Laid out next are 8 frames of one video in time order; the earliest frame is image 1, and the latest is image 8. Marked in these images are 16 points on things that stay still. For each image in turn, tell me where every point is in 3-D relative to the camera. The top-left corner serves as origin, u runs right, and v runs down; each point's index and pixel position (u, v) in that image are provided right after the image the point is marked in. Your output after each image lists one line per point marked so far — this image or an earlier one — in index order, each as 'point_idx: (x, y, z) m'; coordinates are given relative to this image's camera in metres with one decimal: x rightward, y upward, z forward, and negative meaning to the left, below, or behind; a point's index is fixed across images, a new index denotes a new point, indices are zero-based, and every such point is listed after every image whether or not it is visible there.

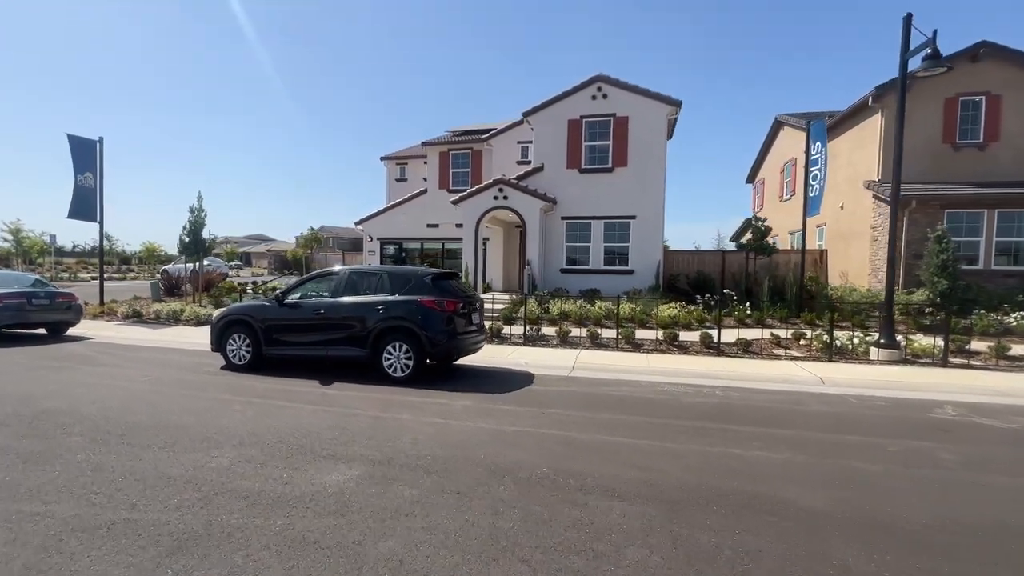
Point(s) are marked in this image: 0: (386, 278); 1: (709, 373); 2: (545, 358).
0: (-2.3, +0.2, +8.2) m
1: (+3.9, -1.7, +9.0) m
2: (+0.8, -1.6, +10.0) m
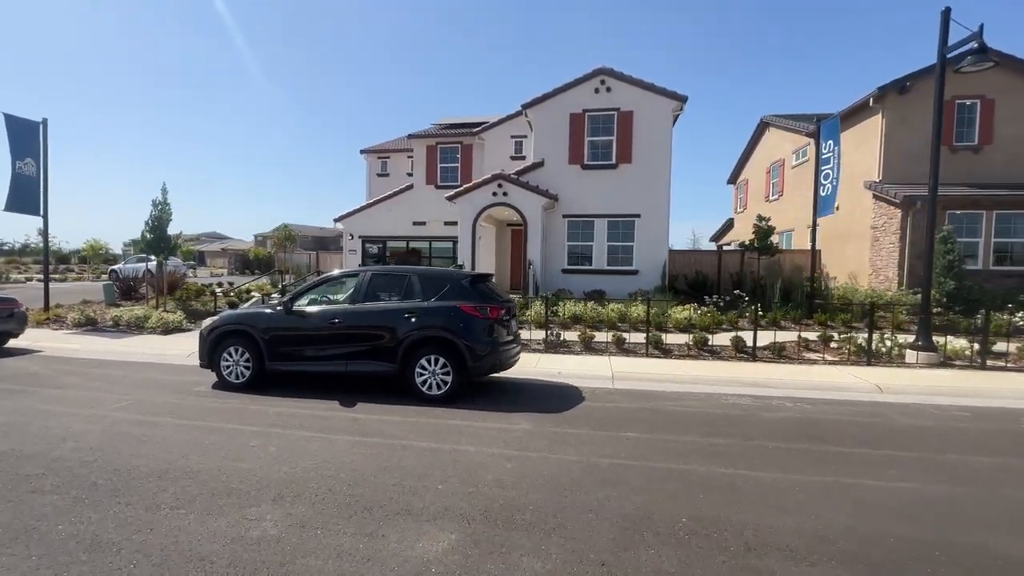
0: (-1.6, +0.1, +7.1) m
1: (+4.6, -1.8, +8.4) m
2: (+1.4, -1.7, +9.2) m
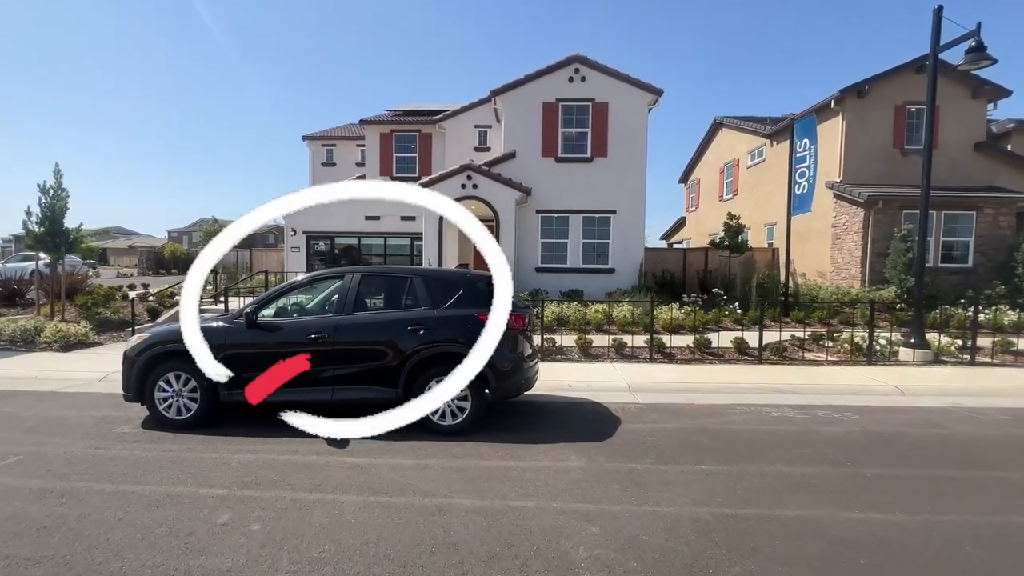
0: (-1.2, +0.1, +5.7) m
1: (+4.7, -1.8, +7.9) m
2: (+1.4, -1.7, +8.2) m
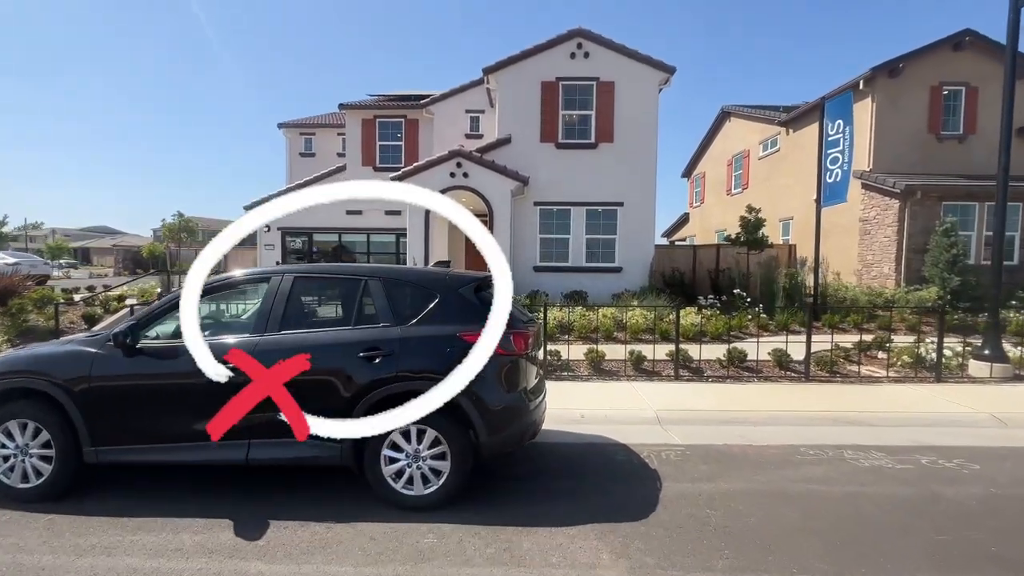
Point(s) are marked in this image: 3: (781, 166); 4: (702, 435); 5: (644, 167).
0: (-1.2, 0.0, +4.0) m
1: (+4.7, -1.8, +6.3) m
2: (+1.3, -1.7, +6.6) m
3: (+11.9, +5.4, +19.9) m
4: (+2.4, -1.9, +5.8) m
5: (+4.2, +3.9, +14.4) m
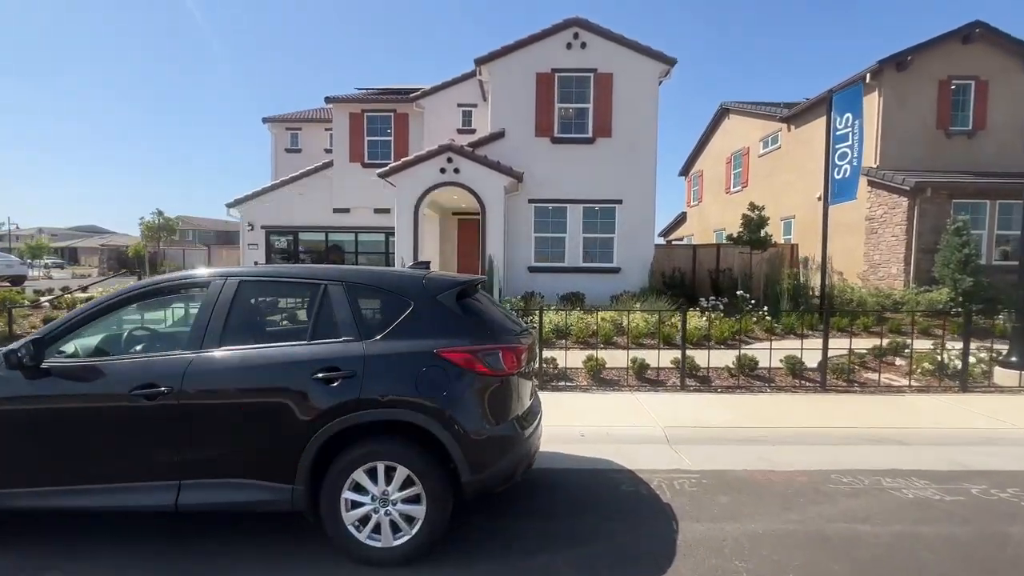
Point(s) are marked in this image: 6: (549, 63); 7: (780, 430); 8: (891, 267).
0: (-1.3, -0.1, +3.4) m
1: (+4.6, -1.9, +5.7) m
2: (+1.2, -1.8, +5.9) m
3: (+11.6, +5.3, +19.4) m
4: (+2.3, -1.9, +5.1) m
5: (+4.0, +3.8, +13.8) m
6: (+1.1, +6.9, +13.8) m
7: (+3.4, -1.8, +5.8) m
8: (+11.6, +0.6, +13.8) m
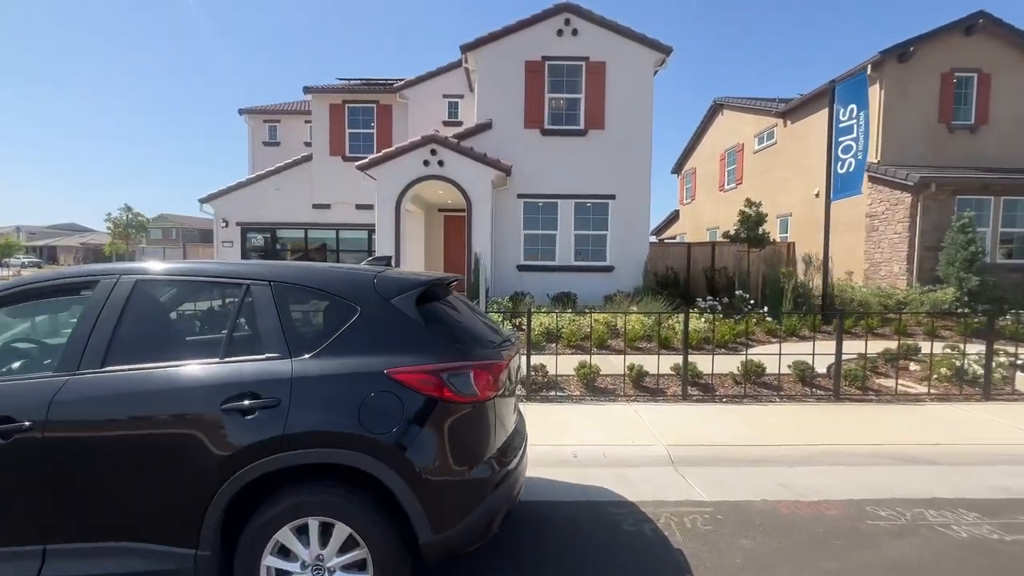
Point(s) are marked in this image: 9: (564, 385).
0: (-1.5, -0.1, +2.6) m
1: (+4.4, -1.9, +5.0) m
2: (+1.0, -1.8, +5.2) m
3: (+11.1, +5.4, +18.9) m
4: (+2.1, -1.9, +4.5) m
5: (+3.7, +3.9, +13.2) m
6: (+0.8, +6.9, +13.1) m
7: (+3.3, -1.8, +5.2) m
8: (+11.3, +0.7, +13.3) m
9: (+0.8, -1.5, +7.1) m
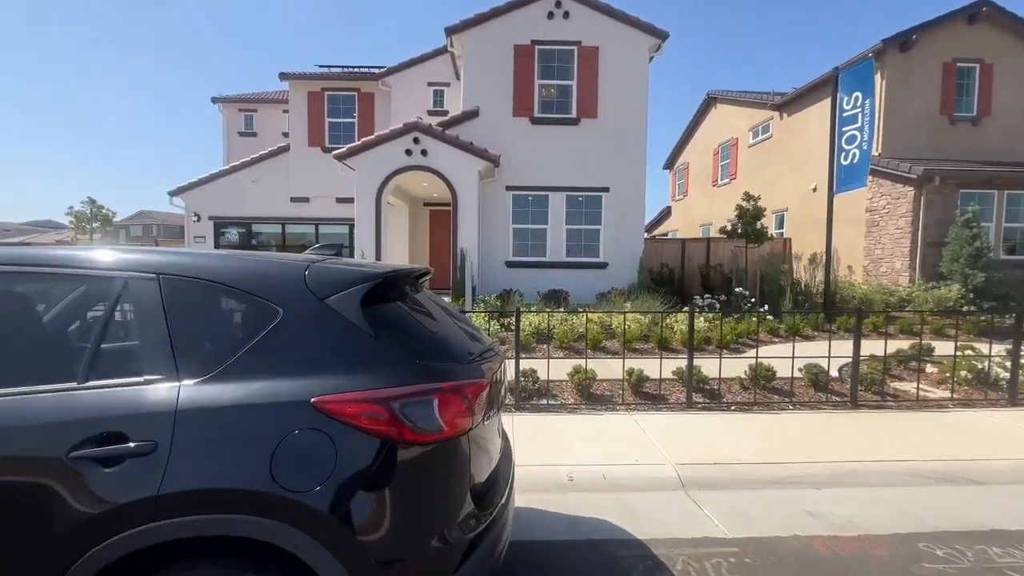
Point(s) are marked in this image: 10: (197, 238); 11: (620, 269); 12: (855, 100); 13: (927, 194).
0: (-1.6, 0.0, +1.9) m
1: (+4.2, -1.8, +4.5) m
2: (+0.9, -1.7, +4.6) m
3: (+10.7, +5.5, +18.4) m
4: (+2.0, -1.9, +3.8) m
5: (+3.3, +3.9, +12.5) m
6: (+0.4, +7.0, +12.4) m
7: (+3.1, -1.8, +4.5) m
8: (+10.9, +0.7, +12.9) m
9: (+0.6, -1.5, +6.4) m
10: (-11.0, +1.8, +15.8) m
11: (+3.0, +0.5, +12.7) m
12: (+8.1, +4.5, +10.7) m
13: (+11.3, +2.6, +12.3) m
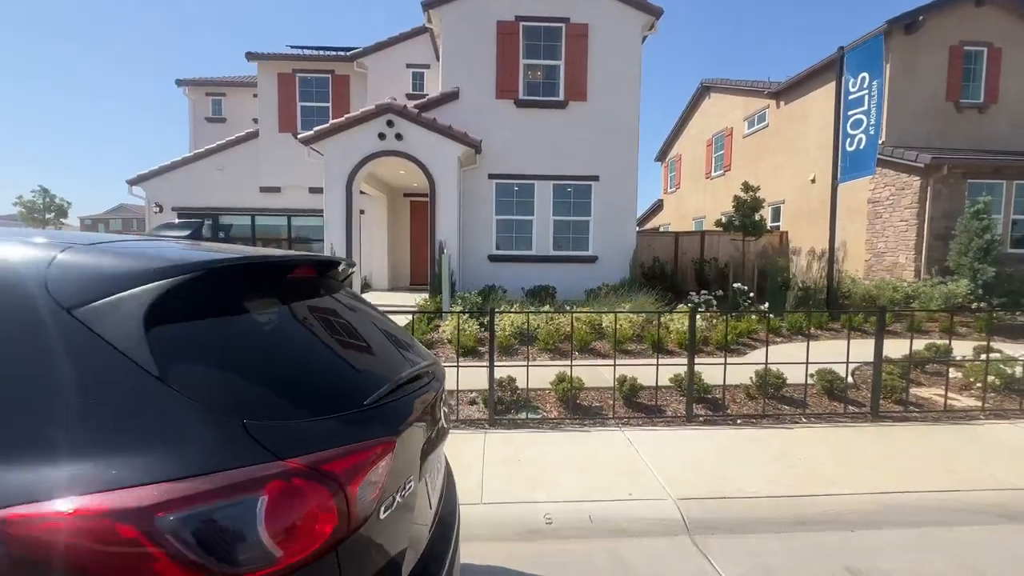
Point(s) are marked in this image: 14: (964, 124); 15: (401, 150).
0: (-1.8, 0.0, +1.0) m
1: (+4.0, -1.8, +3.7) m
2: (+0.6, -1.7, +3.8) m
3: (+10.1, +5.7, +17.7) m
4: (+1.8, -1.8, +3.0) m
5: (+2.9, +4.0, +11.7) m
6: (0.0, +7.1, +11.5) m
7: (+2.8, -1.7, +3.8) m
8: (+10.5, +0.9, +12.2) m
9: (+0.3, -1.4, +5.6) m
10: (-11.5, +1.9, +14.7) m
11: (+2.6, +0.7, +11.9) m
12: (+7.7, +4.6, +10.0) m
13: (+10.9, +2.7, +11.7) m
14: (+12.8, +4.7, +12.8) m
15: (-2.6, +3.3, +10.8) m
